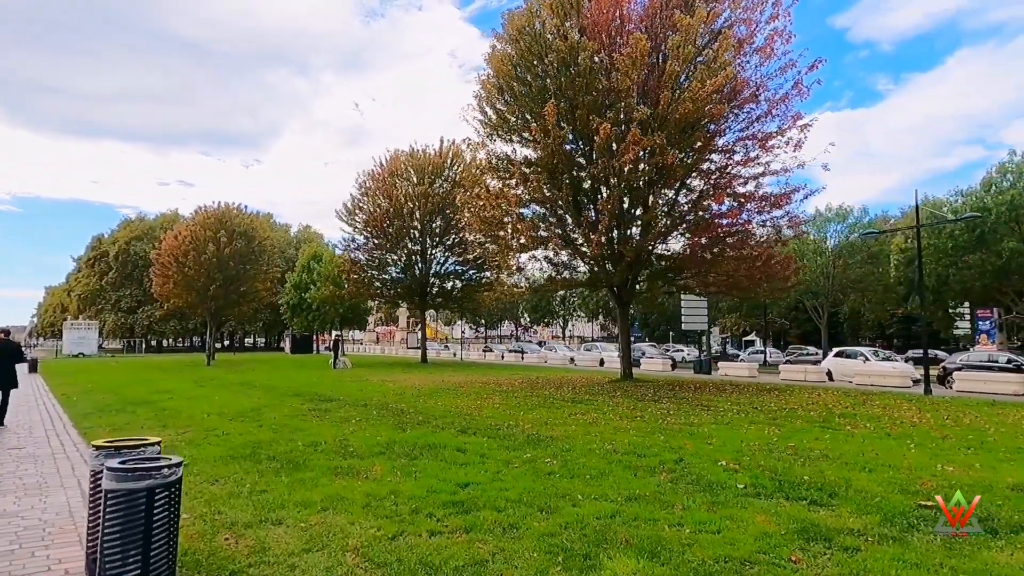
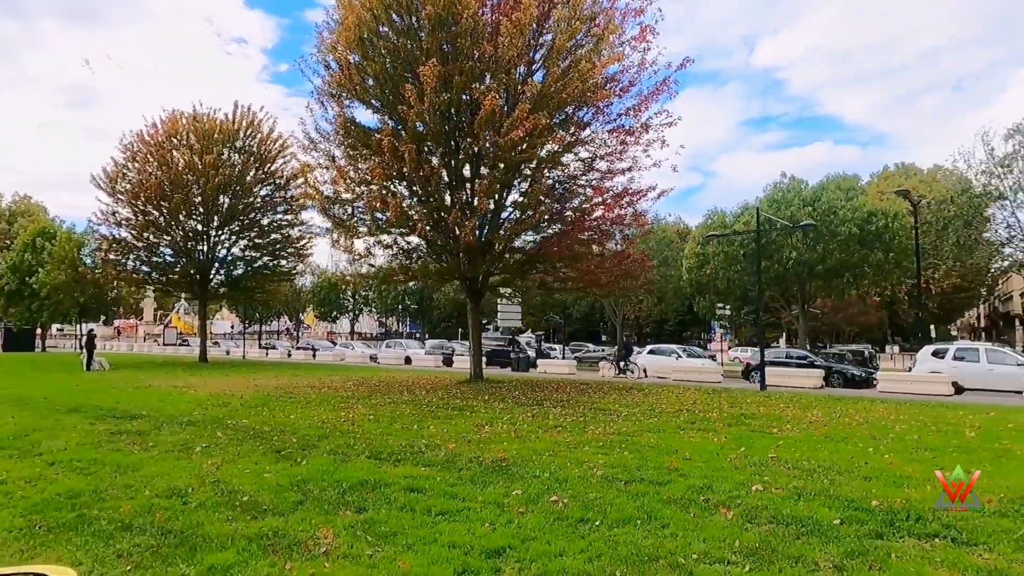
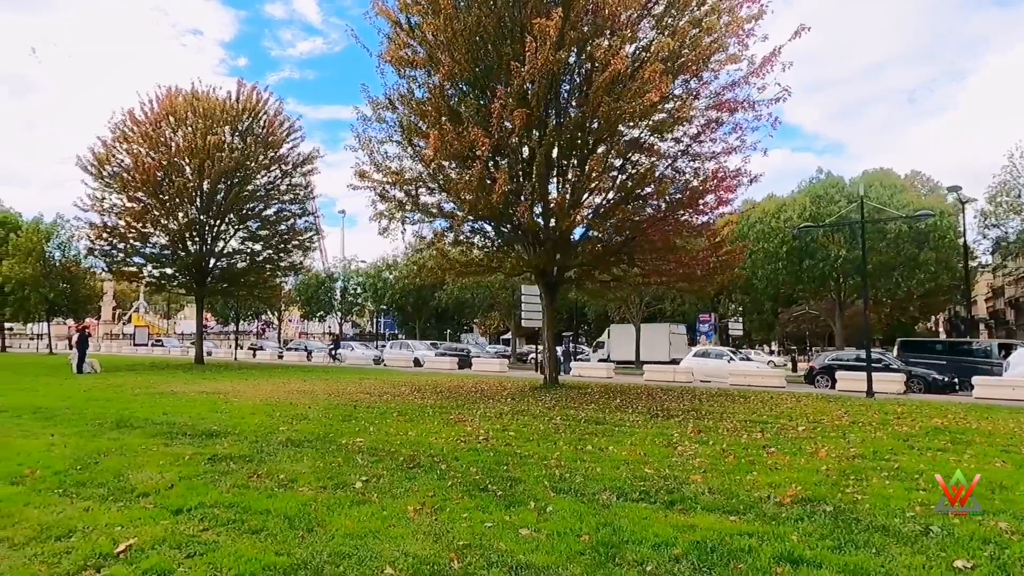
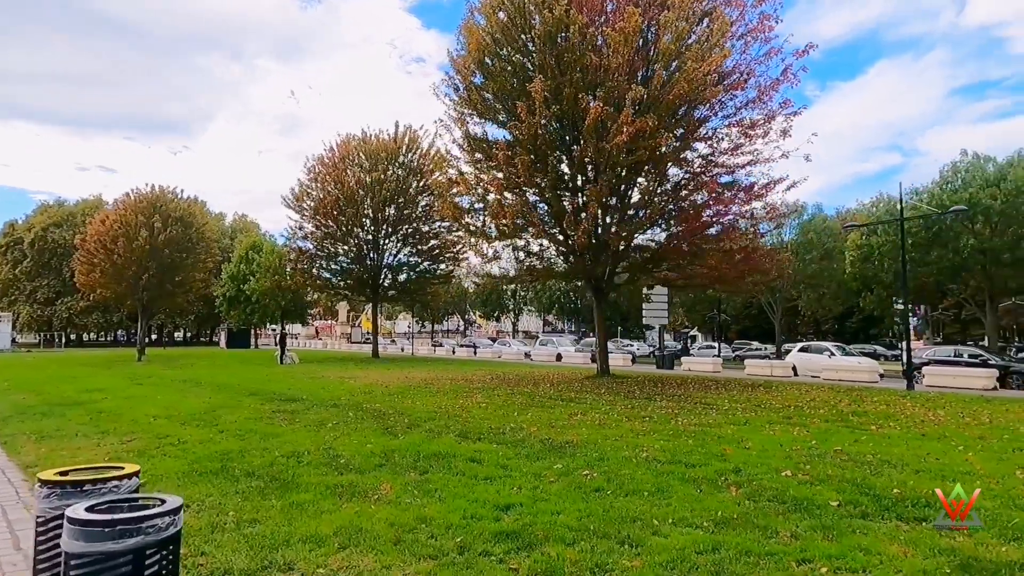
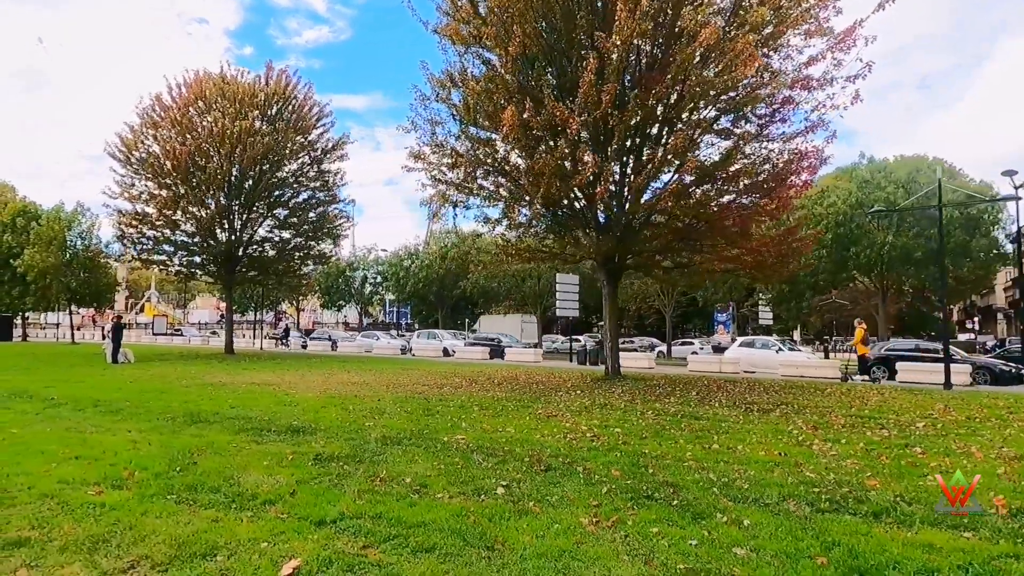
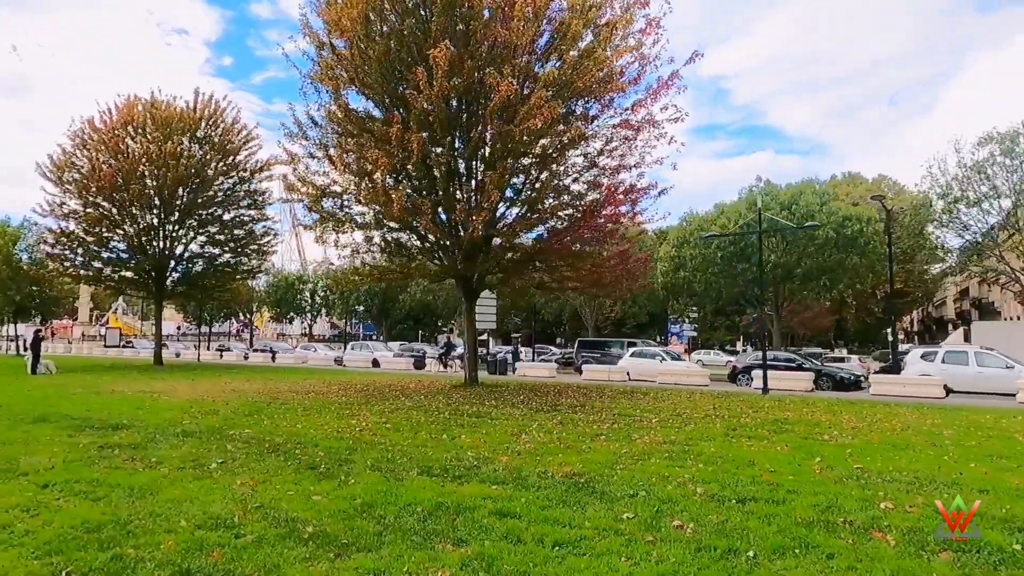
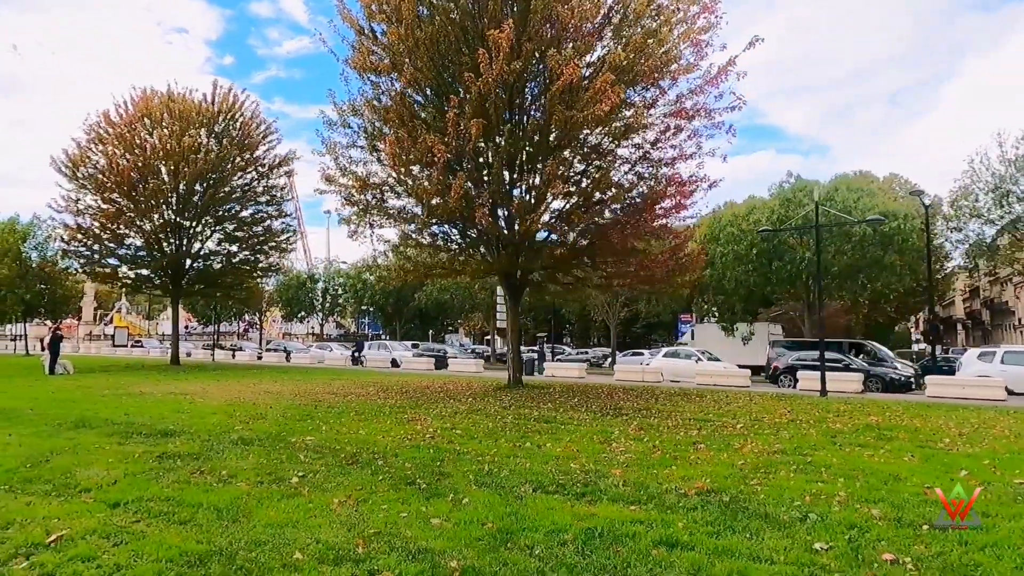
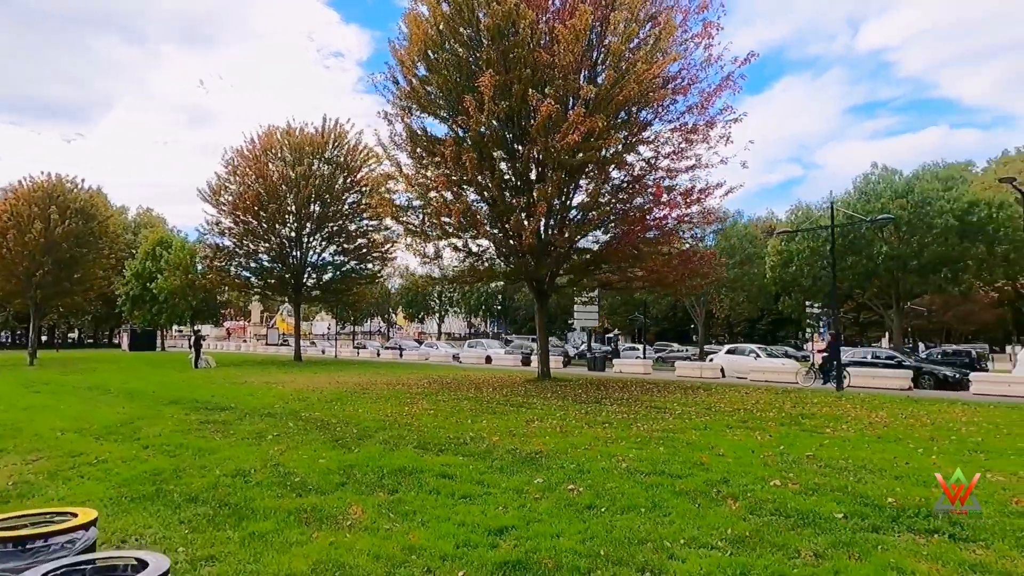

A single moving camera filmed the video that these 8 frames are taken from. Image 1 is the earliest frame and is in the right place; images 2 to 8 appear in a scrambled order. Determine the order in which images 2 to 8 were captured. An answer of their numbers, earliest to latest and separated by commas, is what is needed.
4, 8, 2, 6, 7, 3, 5
